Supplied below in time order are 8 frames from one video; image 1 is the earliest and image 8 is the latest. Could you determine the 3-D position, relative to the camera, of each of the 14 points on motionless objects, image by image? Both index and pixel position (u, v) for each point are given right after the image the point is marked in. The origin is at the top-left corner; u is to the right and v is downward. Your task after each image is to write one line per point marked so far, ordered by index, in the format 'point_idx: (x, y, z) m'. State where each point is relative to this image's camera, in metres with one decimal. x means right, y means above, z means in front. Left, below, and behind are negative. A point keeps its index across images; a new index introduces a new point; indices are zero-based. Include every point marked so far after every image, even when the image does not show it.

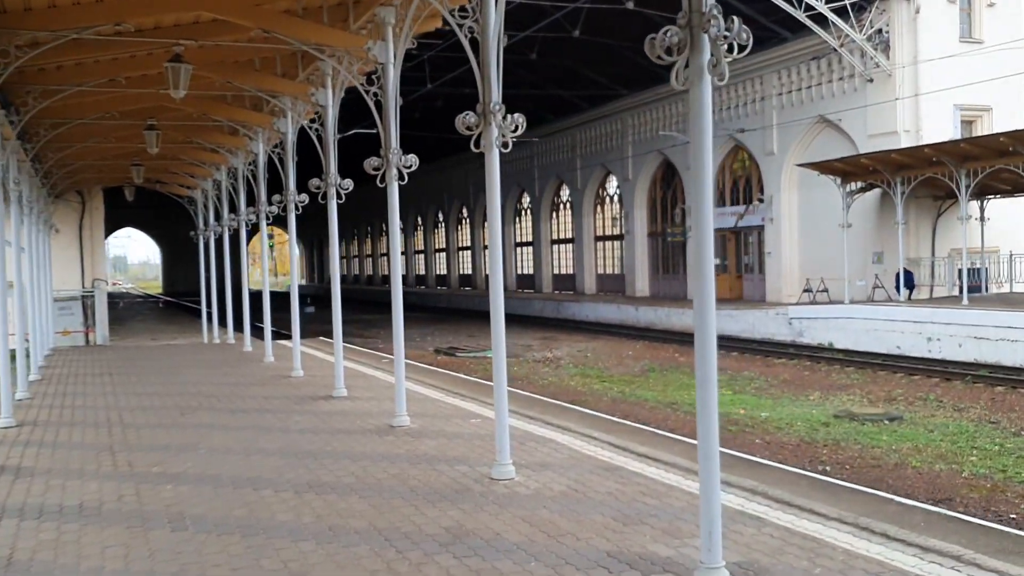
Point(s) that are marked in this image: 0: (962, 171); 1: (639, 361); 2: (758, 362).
0: (+8.6, +2.2, +17.1) m
1: (+2.6, -1.5, +18.5) m
2: (+4.8, -1.5, +17.6) m
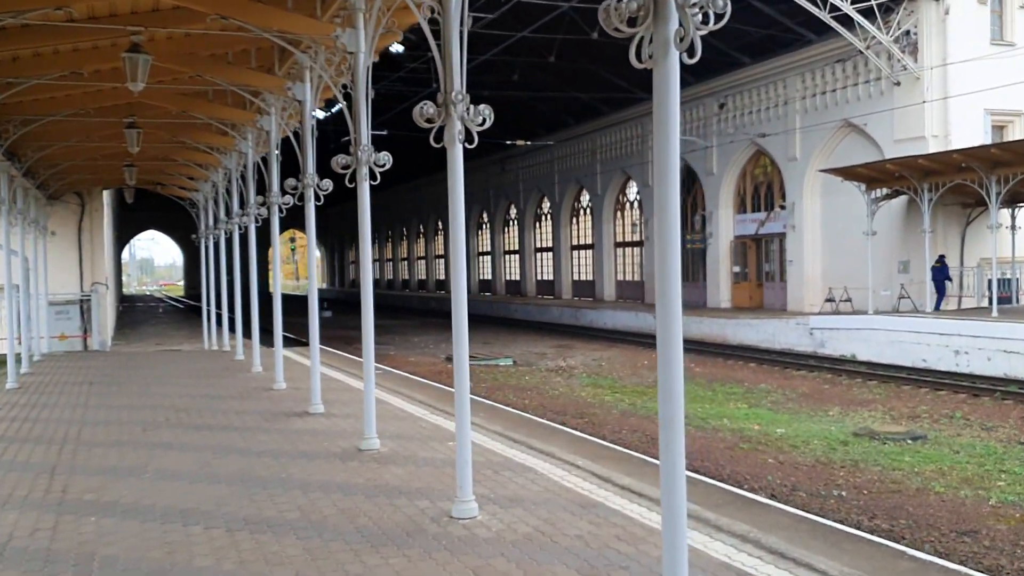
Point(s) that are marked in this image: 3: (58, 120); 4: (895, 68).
0: (+8.8, +2.0, +16.4) m
1: (+2.9, -1.7, +18.0) m
2: (+5.0, -1.6, +16.9) m
3: (-5.5, +2.0, +10.7) m
4: (+8.4, +4.8, +19.7) m
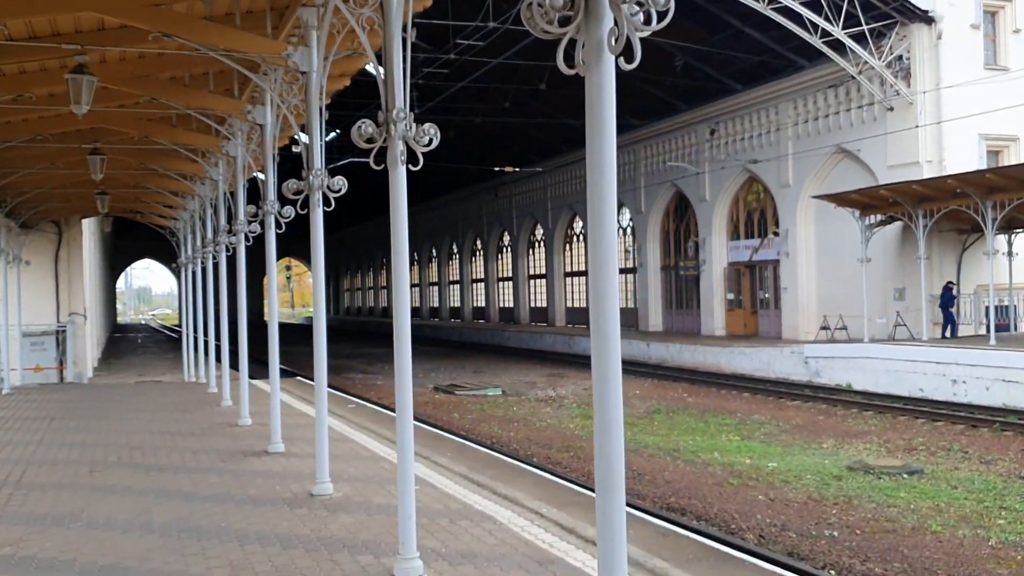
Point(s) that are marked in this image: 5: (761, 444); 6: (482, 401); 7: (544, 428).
0: (+8.6, +1.5, +16.2) m
1: (+2.6, -2.2, +17.6) m
2: (+4.8, -2.2, +16.6) m
3: (-5.7, +1.6, +10.4) m
4: (+8.2, +4.2, +19.5) m
5: (+3.6, -2.2, +12.8) m
6: (-0.6, -2.3, +17.9) m
7: (+0.5, -2.2, +14.3) m
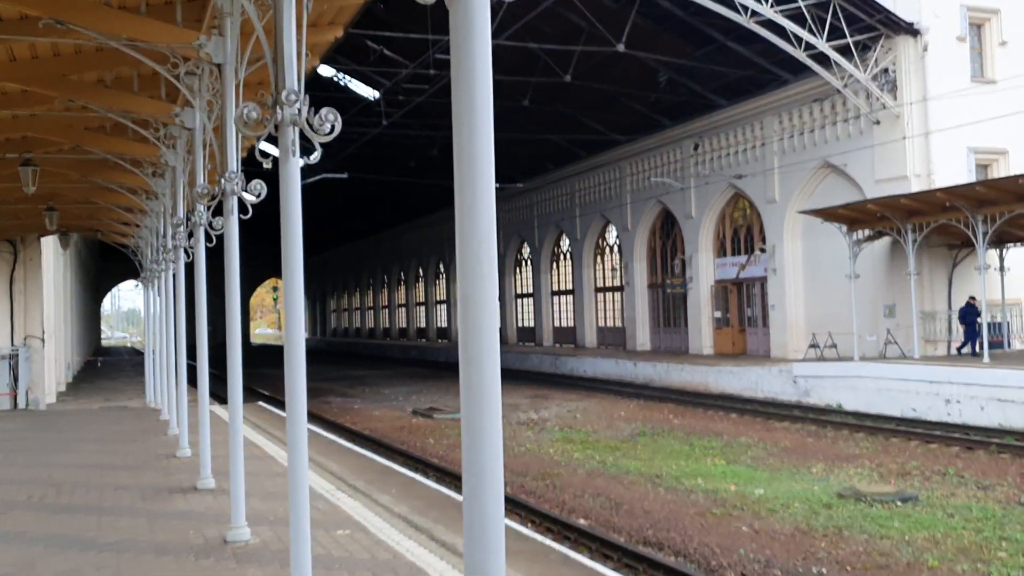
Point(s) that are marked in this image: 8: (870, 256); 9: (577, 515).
0: (+8.2, +1.2, +15.7) m
1: (+2.2, -2.6, +17.0) m
2: (+4.4, -2.5, +16.0) m
3: (-6.0, +1.4, +9.8) m
4: (+7.7, +3.9, +19.1) m
5: (+3.2, -2.5, +12.3) m
6: (-1.0, -2.6, +17.3) m
7: (+0.2, -2.5, +13.7) m
8: (+7.9, +0.7, +19.7) m
9: (+0.7, -2.4, +9.4) m
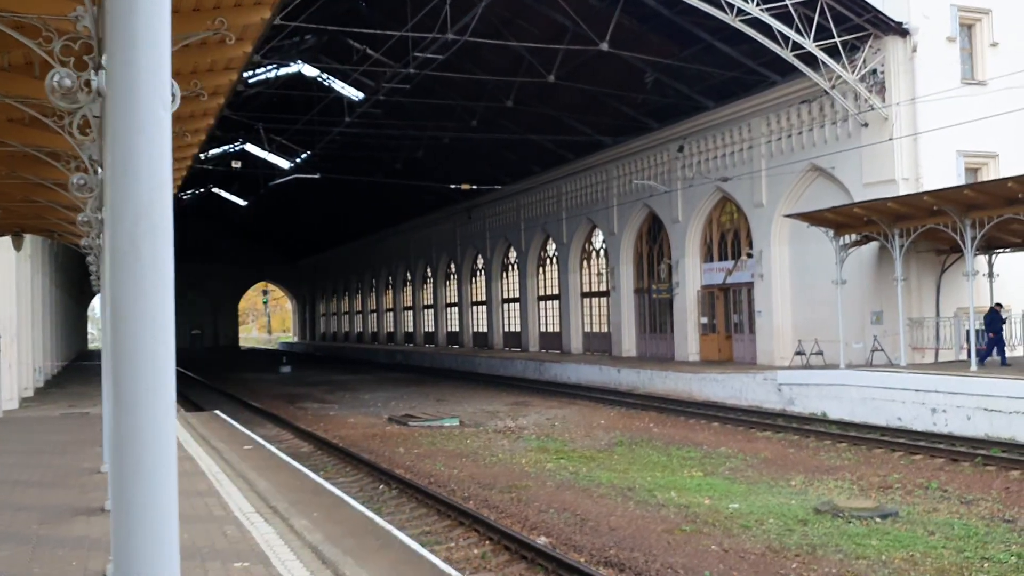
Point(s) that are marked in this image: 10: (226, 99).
0: (+7.7, +1.1, +15.3) m
1: (+1.8, -2.7, +16.5) m
2: (+3.9, -2.6, +15.5) m
3: (-6.4, +1.4, +9.3) m
4: (+7.3, +3.8, +18.7) m
5: (+2.8, -2.5, +11.8) m
6: (-1.4, -2.7, +16.8) m
7: (-0.3, -2.6, +13.2) m
8: (+7.4, +0.6, +19.3) m
9: (+0.3, -2.4, +8.9) m
10: (-4.0, +2.5, +11.8) m
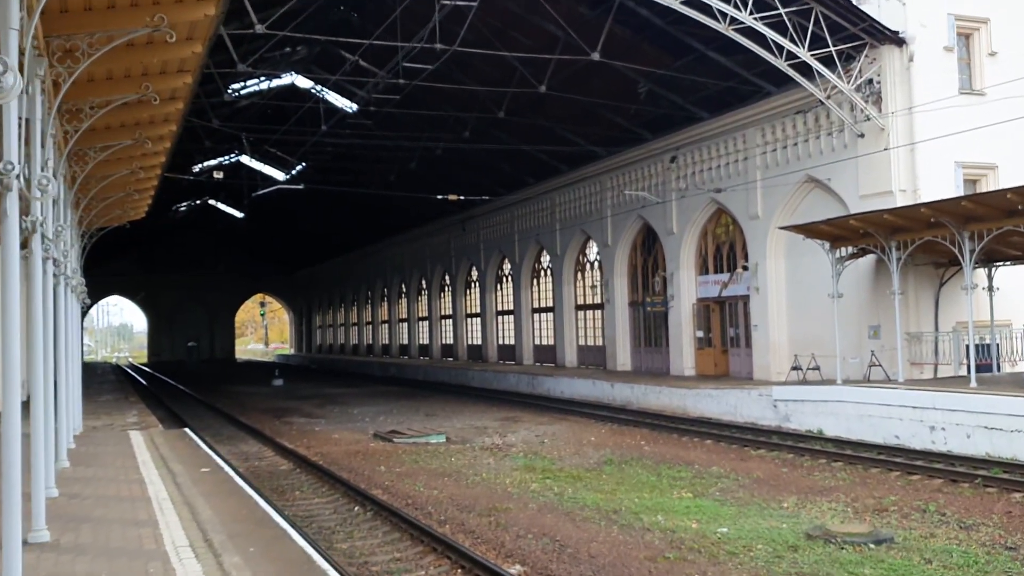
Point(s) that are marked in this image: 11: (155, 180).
0: (+7.5, +0.9, +14.9) m
1: (+1.5, -2.9, +16.1) m
2: (+3.7, -2.8, +15.1) m
3: (-6.7, +1.2, +8.9) m
4: (+7.1, +3.5, +18.3) m
5: (+2.5, -2.7, +11.3) m
6: (-1.7, -3.0, +16.3) m
7: (-0.5, -2.8, +12.8) m
8: (+7.2, +0.3, +18.9) m
9: (0.0, -2.6, +8.5) m
10: (-4.2, +2.4, +11.5) m
11: (-6.7, +2.0, +16.8) m
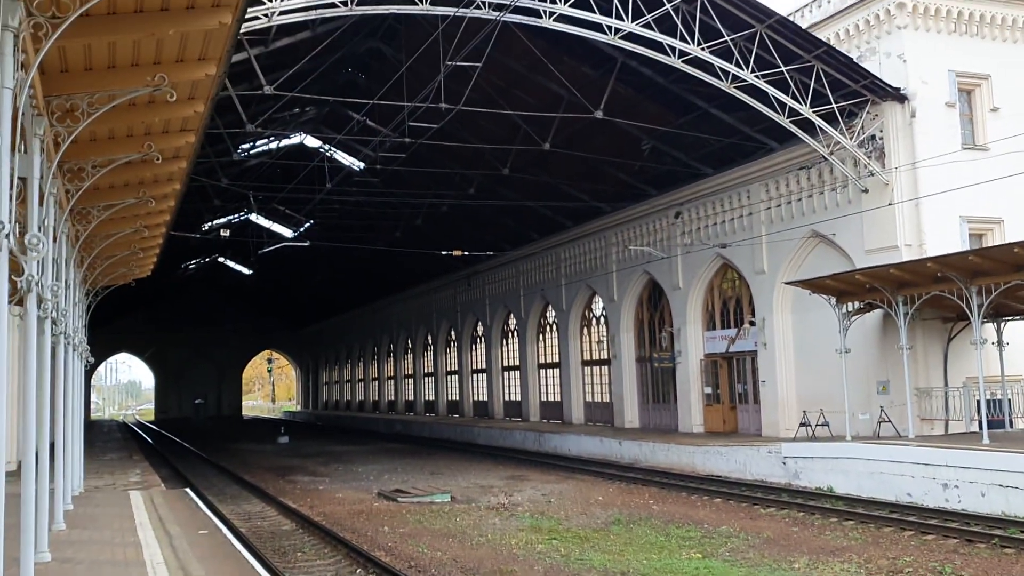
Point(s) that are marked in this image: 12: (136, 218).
0: (+7.6, 0.0, +14.8) m
1: (+1.6, -3.9, +15.8) m
2: (+3.8, -3.7, +14.8) m
3: (-6.7, +0.6, +9.0) m
4: (+7.2, +2.4, +18.4) m
5: (+2.6, -3.4, +11.1) m
6: (-1.6, -4.0, +16.1) m
7: (-0.5, -3.6, +12.5) m
8: (+7.3, -0.9, +18.8) m
9: (+0.1, -3.1, +8.3) m
10: (-4.2, +1.6, +11.6) m
11: (-6.6, +0.9, +16.9) m
12: (-6.0, +1.1, +14.3) m
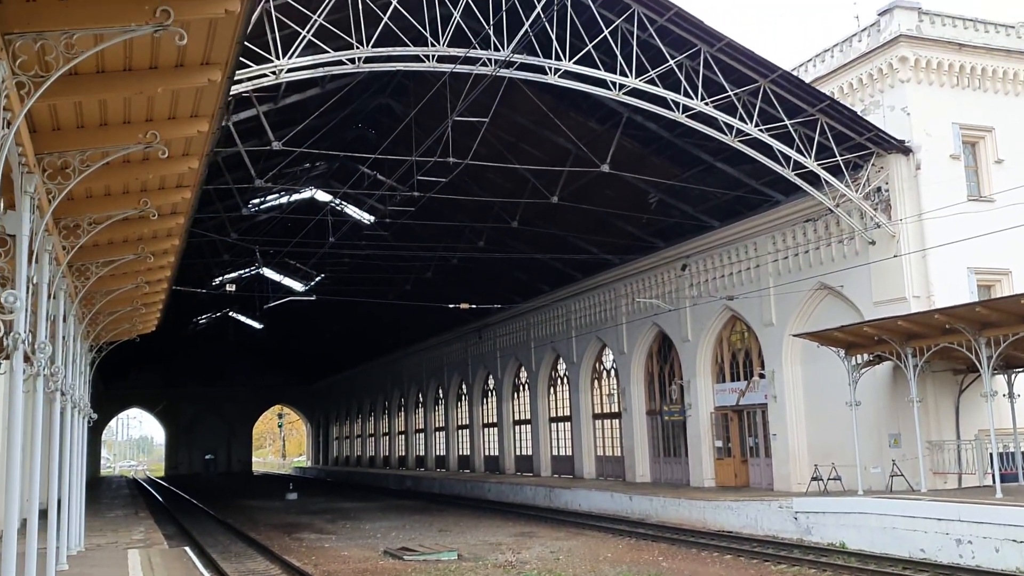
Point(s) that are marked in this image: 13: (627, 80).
0: (+7.7, -0.8, +14.7) m
1: (+1.8, -4.8, +15.6) m
2: (+3.9, -4.6, +14.5) m
3: (-6.7, 0.0, +9.2) m
4: (+7.3, +1.3, +18.4) m
5: (+2.7, -4.1, +10.9) m
6: (-1.4, -4.9, +15.9) m
7: (-0.4, -4.3, +12.3) m
8: (+7.4, -1.9, +18.6) m
9: (+0.1, -3.6, +8.1) m
10: (-4.1, +0.9, +11.7) m
11: (-6.5, -0.1, +17.1) m
12: (-5.9, +0.2, +14.5) m
13: (+2.1, +3.8, +16.5) m
